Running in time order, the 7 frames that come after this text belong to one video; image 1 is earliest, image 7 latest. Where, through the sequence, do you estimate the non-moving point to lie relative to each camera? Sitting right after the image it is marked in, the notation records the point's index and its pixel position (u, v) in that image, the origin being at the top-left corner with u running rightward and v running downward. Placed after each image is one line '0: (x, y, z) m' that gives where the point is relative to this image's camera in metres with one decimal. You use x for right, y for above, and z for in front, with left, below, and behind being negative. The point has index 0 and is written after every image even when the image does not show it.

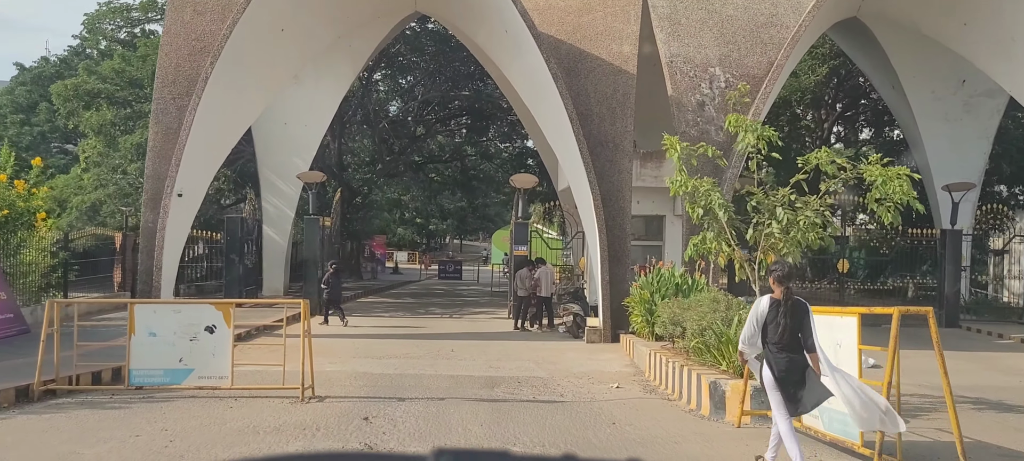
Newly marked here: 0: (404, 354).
0: (-1.6, -1.8, +13.0) m
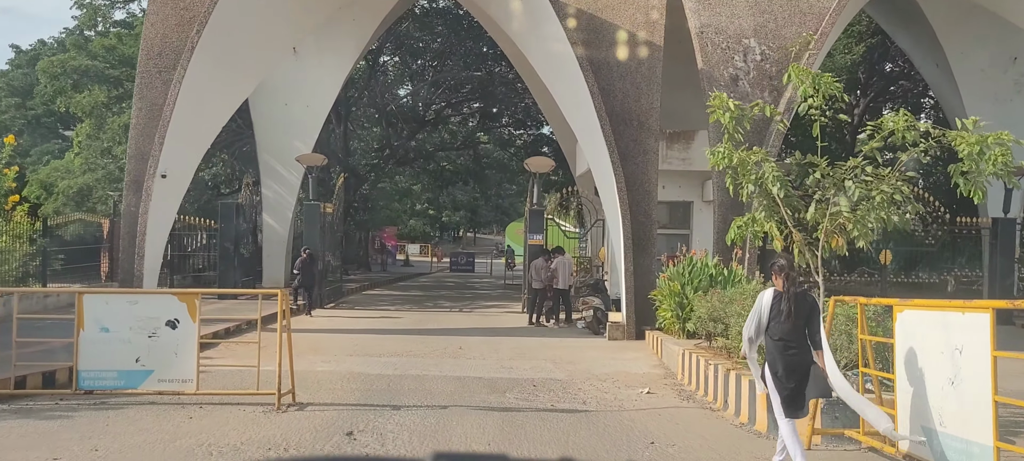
0: (-1.4, -1.6, +11.7) m
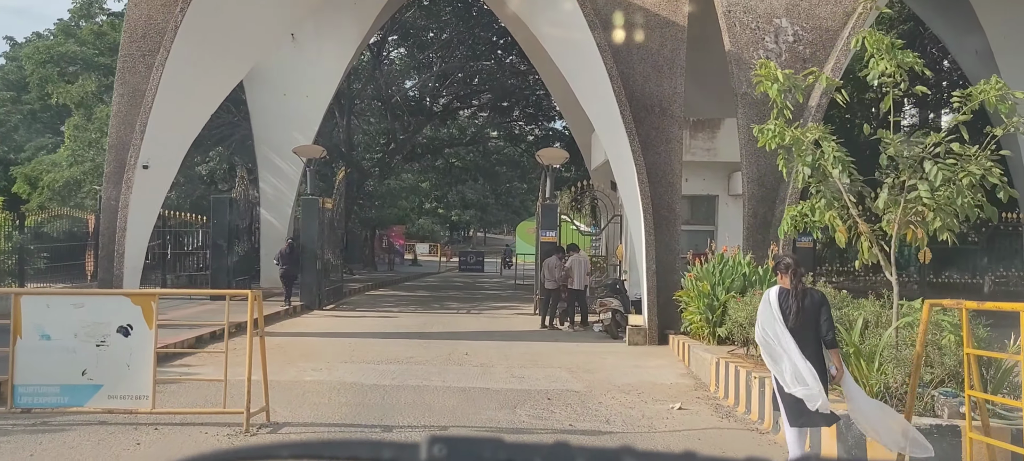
0: (-1.2, -1.5, +10.6) m
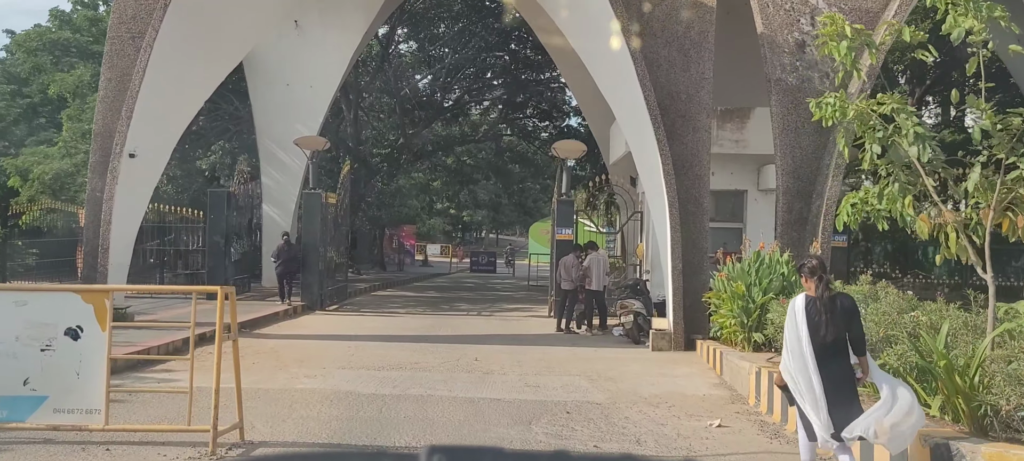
0: (-1.1, -1.4, +9.7) m
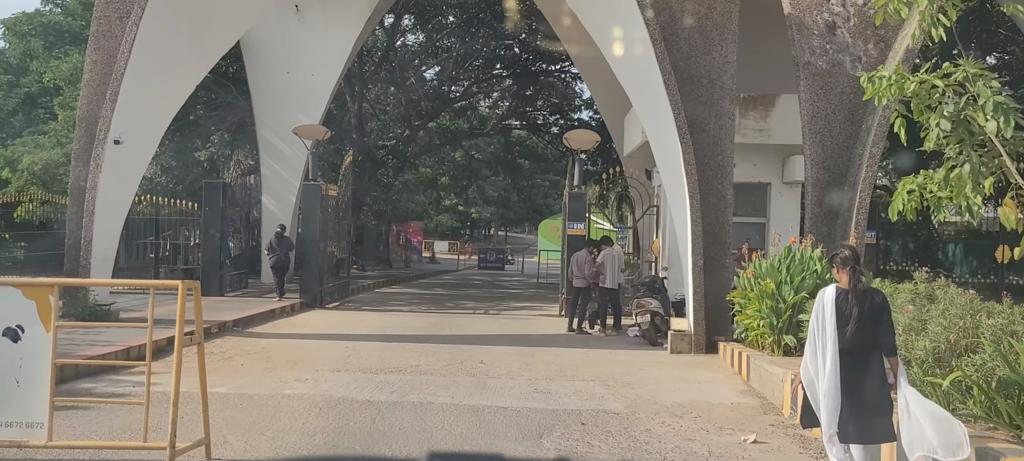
0: (-1.0, -1.4, +9.0) m
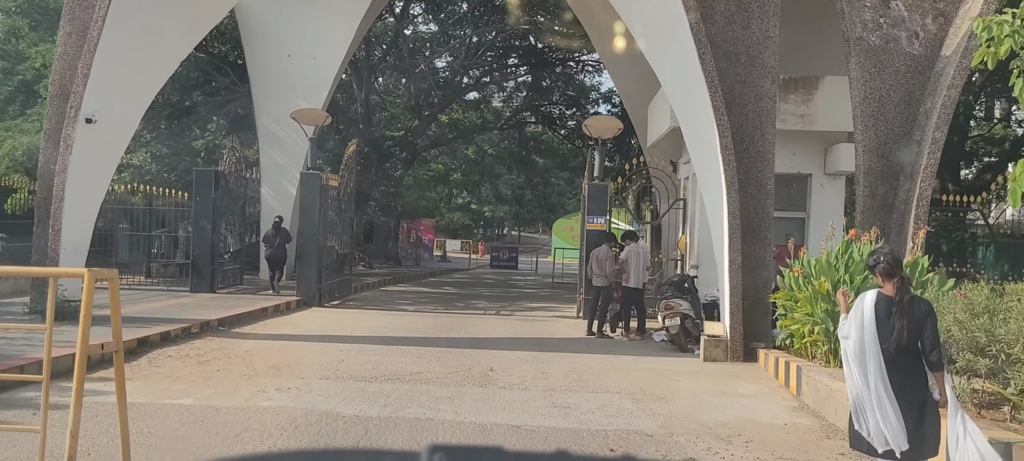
0: (-0.9, -1.3, +7.9) m
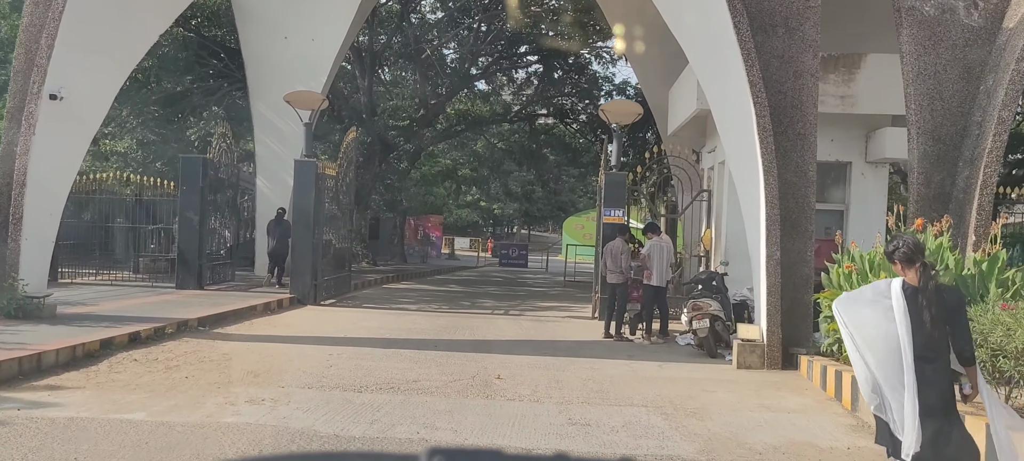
0: (-0.8, -1.2, +6.9) m
